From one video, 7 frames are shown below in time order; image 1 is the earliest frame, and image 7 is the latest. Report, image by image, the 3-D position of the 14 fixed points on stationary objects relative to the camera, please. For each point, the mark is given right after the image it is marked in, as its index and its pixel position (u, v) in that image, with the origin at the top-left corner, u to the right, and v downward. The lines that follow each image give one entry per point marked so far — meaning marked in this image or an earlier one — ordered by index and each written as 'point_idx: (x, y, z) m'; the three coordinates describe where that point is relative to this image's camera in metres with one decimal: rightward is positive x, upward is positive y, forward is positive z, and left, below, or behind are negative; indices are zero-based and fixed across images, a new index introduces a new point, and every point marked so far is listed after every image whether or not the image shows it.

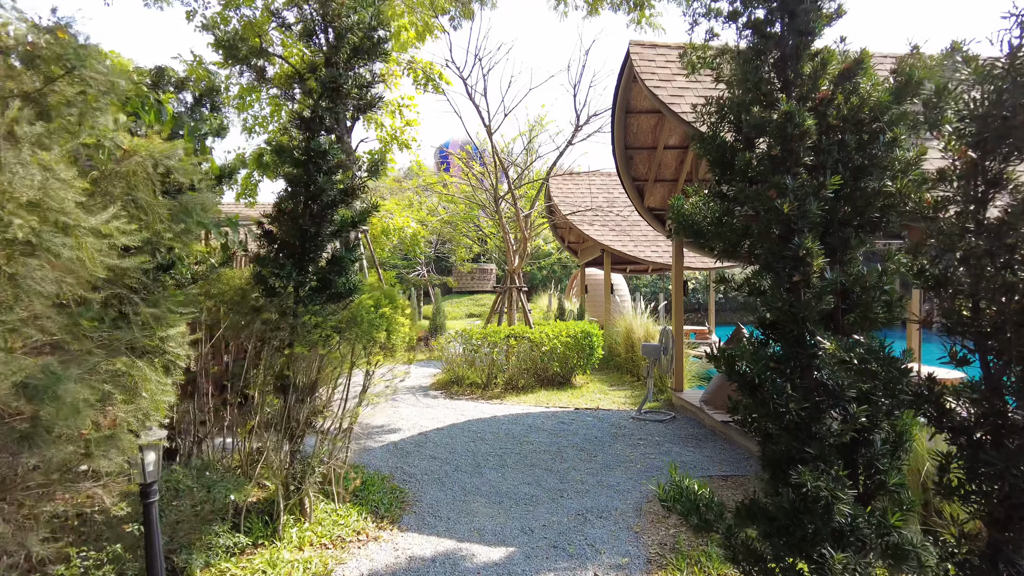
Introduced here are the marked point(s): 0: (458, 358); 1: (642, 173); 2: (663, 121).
0: (-0.7, -1.0, +9.1) m
1: (+1.5, +1.3, +7.8) m
2: (+1.6, +1.8, +7.1) m
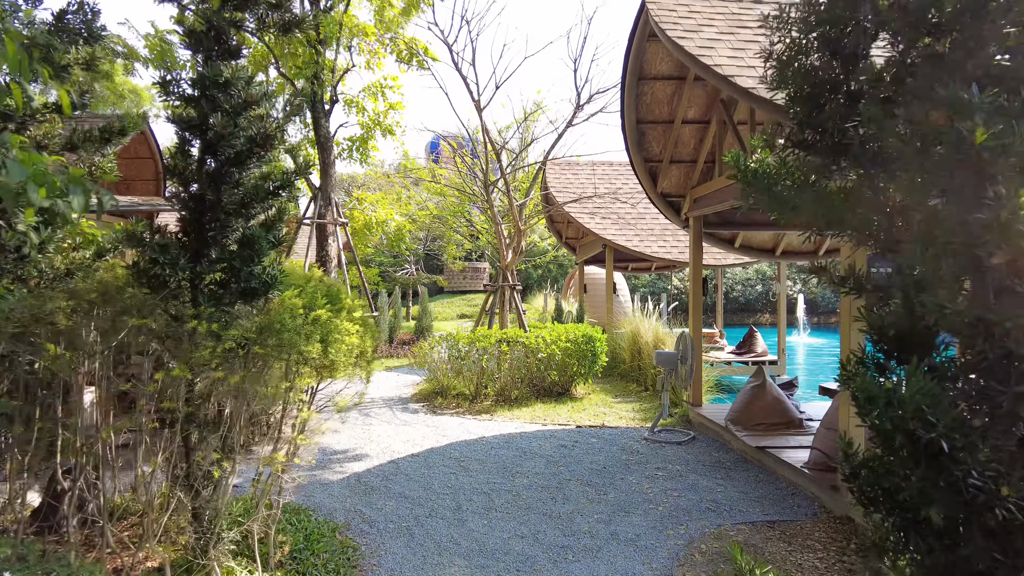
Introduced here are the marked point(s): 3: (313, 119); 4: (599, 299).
0: (-0.8, -1.0, +8.0) m
1: (+1.5, +1.4, +6.7) m
2: (+1.6, +1.8, +6.1) m
3: (-3.6, +3.1, +12.0) m
4: (+1.9, -0.2, +14.4) m
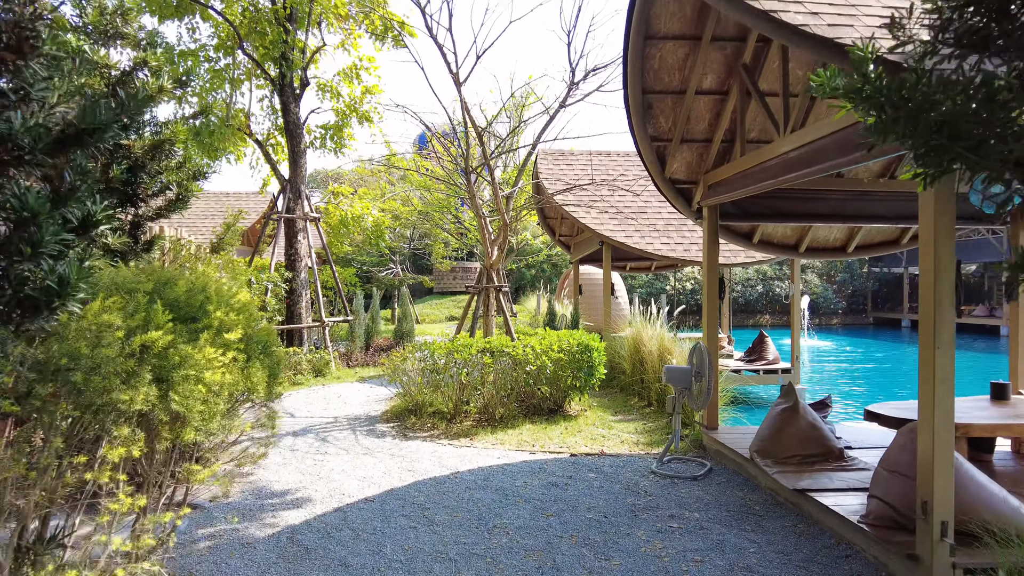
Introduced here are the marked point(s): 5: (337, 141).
0: (-1.0, -1.0, +6.9) m
1: (+1.3, +1.4, +5.7) m
2: (+1.4, +1.8, +5.1) m
3: (-3.8, +3.0, +11.0) m
4: (+1.7, -0.2, +13.4) m
5: (-3.1, +2.6, +11.7) m
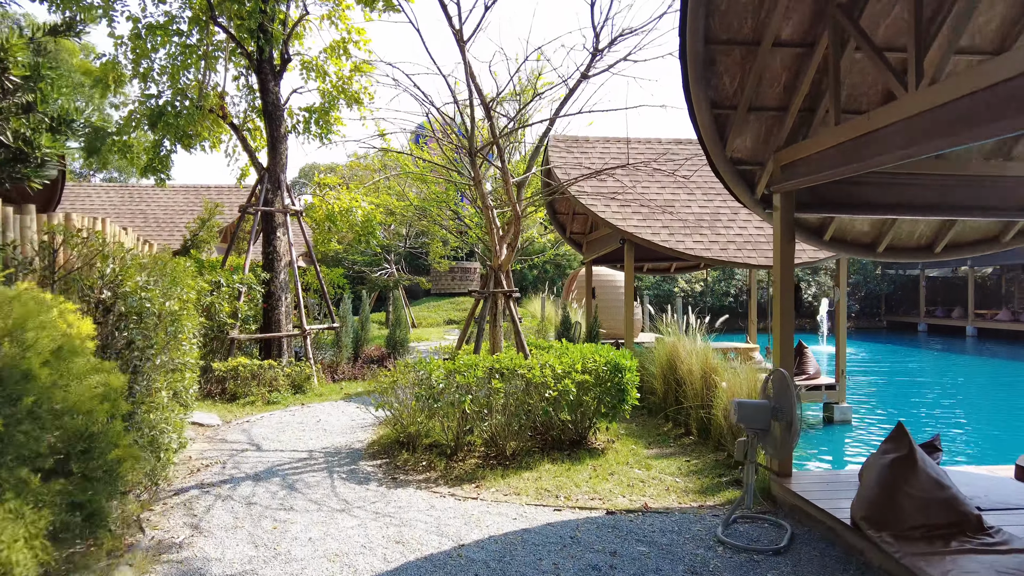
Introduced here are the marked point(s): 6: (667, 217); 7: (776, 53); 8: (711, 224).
0: (-0.9, -1.0, +5.7) m
1: (+1.4, +1.3, +4.5) m
2: (+1.6, +1.8, +3.8) m
3: (-3.7, +3.0, +9.7) m
4: (+1.8, -0.3, +12.2) m
5: (-3.0, +2.5, +10.4) m
6: (+2.0, +0.9, +8.6) m
7: (+1.7, +1.5, +4.2) m
8: (+2.6, +0.8, +8.6) m
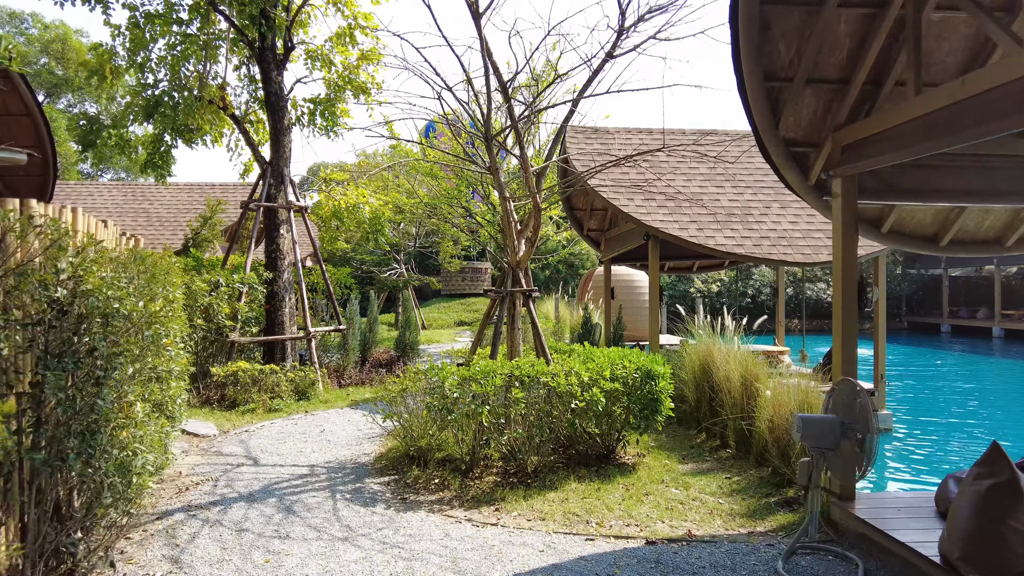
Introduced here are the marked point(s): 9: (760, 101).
0: (-0.7, -1.0, +5.2) m
1: (+1.6, +1.3, +3.9) m
2: (+1.7, +1.8, +3.3) m
3: (-3.5, +3.0, +9.3) m
4: (+2.0, -0.3, +11.6) m
5: (-2.7, +2.5, +9.9) m
6: (+2.2, +0.9, +8.1) m
7: (+1.8, +1.5, +3.6) m
8: (+2.8, +0.8, +8.1) m
9: (+1.5, +1.1, +3.9) m
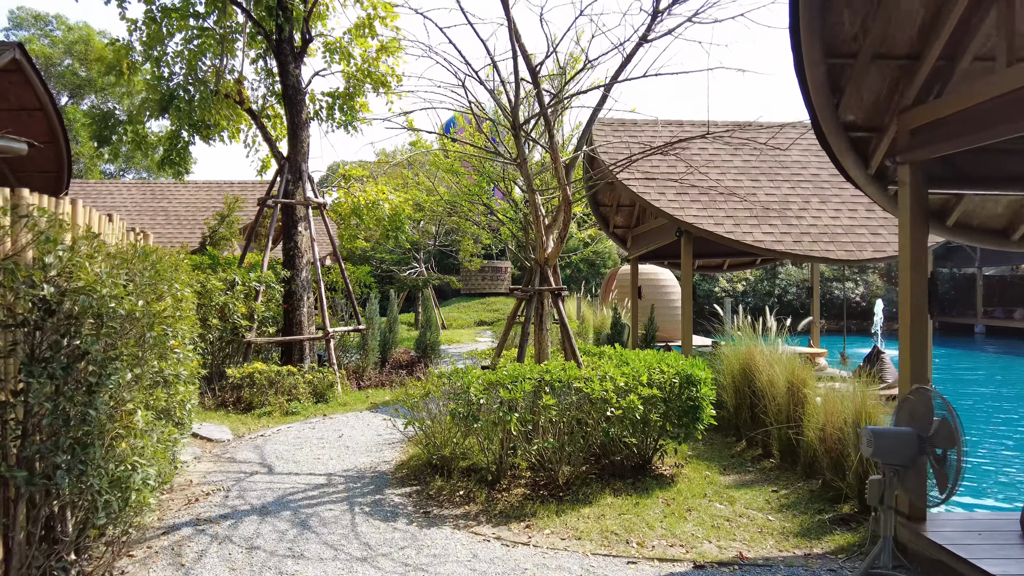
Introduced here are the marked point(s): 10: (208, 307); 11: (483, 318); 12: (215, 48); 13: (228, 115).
0: (-0.5, -1.0, +4.8) m
1: (+1.8, +1.3, +3.5) m
2: (+1.8, +1.8, +2.9) m
3: (-3.2, +3.0, +9.0) m
4: (+2.4, -0.3, +11.2) m
5: (-2.4, +2.6, +9.7) m
6: (+2.5, +0.9, +7.7) m
7: (+2.0, +1.5, +3.2) m
8: (+3.1, +0.9, +7.7) m
9: (+1.6, +1.1, +3.5) m
10: (-3.4, -0.2, +7.4) m
11: (-0.8, -0.8, +18.4) m
12: (-4.2, +3.4, +9.4) m
13: (-4.3, +2.6, +10.1) m
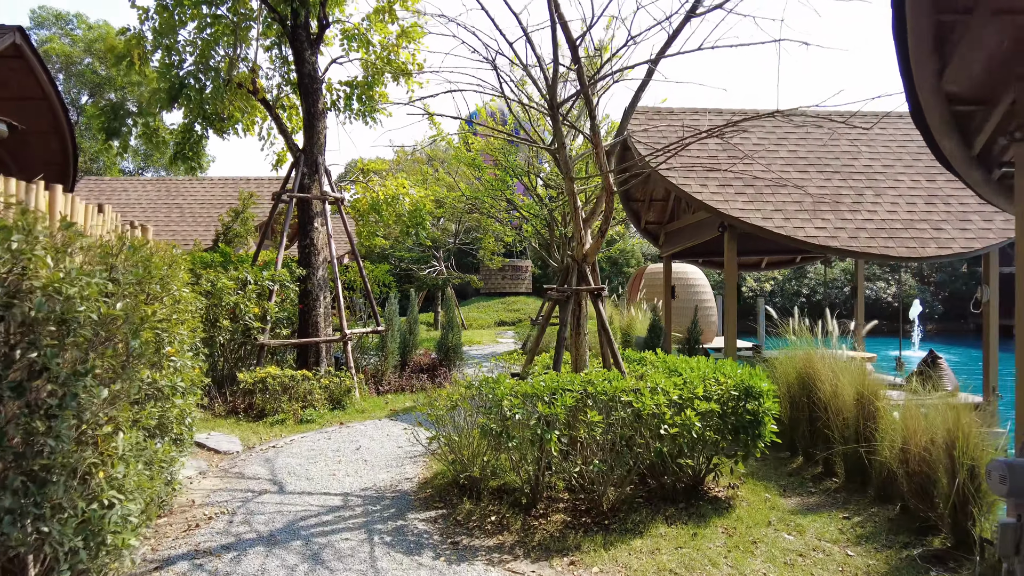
0: (-0.3, -1.0, +4.3) m
1: (+2.0, +1.3, +3.0) m
2: (+2.0, +1.8, +2.3) m
3: (-2.8, +3.0, +8.6) m
4: (+2.8, -0.3, +10.6) m
5: (-2.0, +2.6, +9.2) m
6: (+2.8, +0.9, +7.1) m
7: (+2.2, +1.5, +2.6) m
8: (+3.4, +0.9, +7.1) m
9: (+1.8, +1.1, +3.0) m
10: (-3.1, -0.2, +6.9) m
11: (-0.2, -0.8, +17.9) m
12: (-3.8, +3.4, +9.0) m
13: (-3.9, +2.6, +9.6) m
